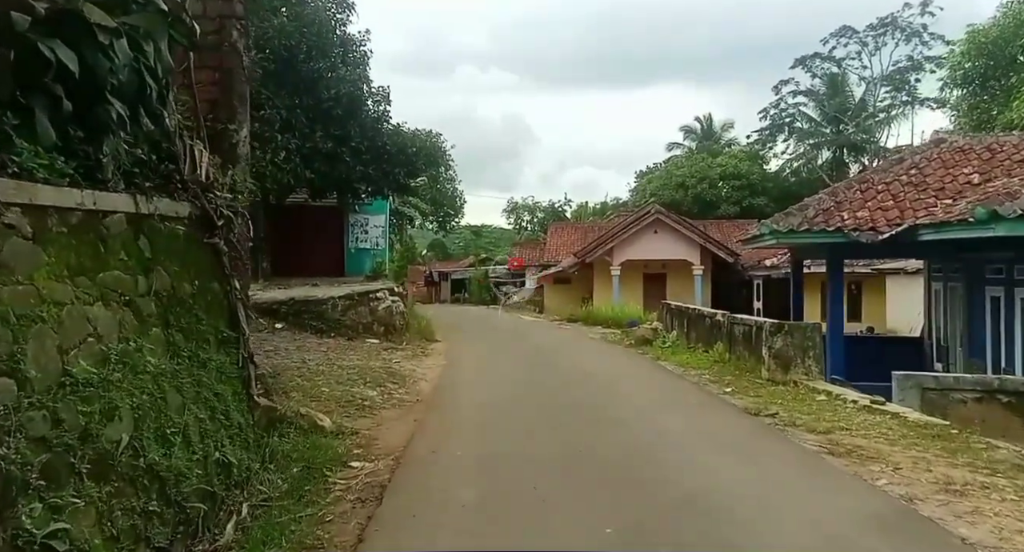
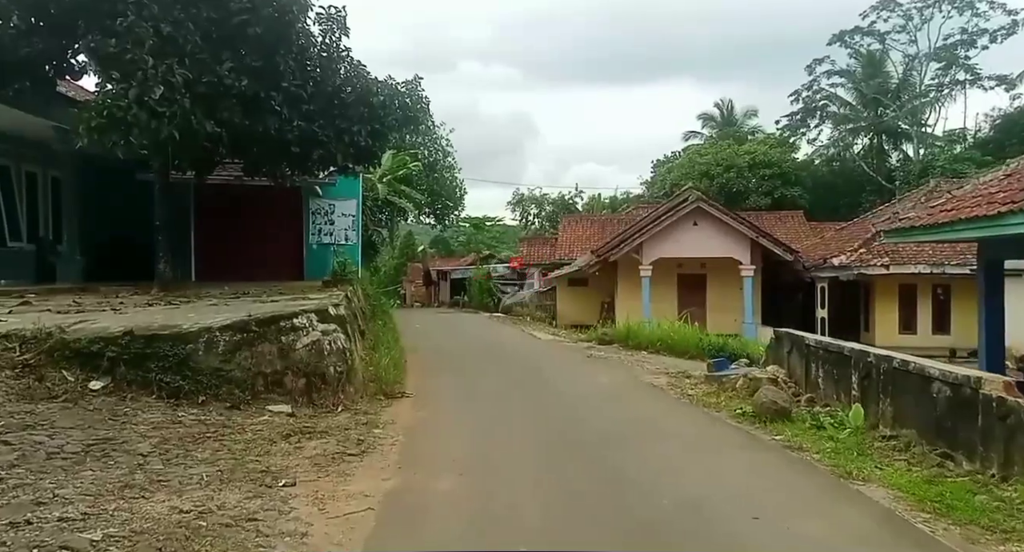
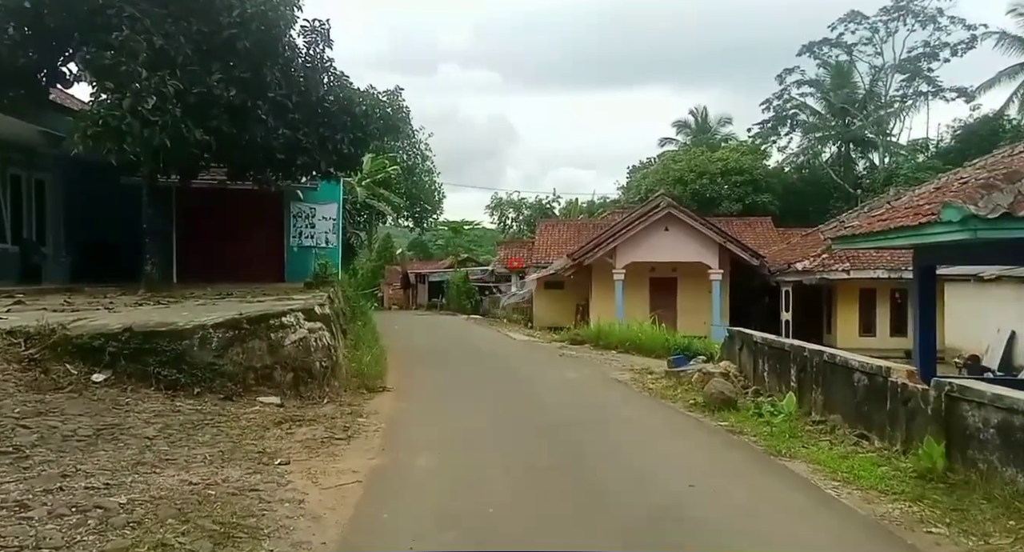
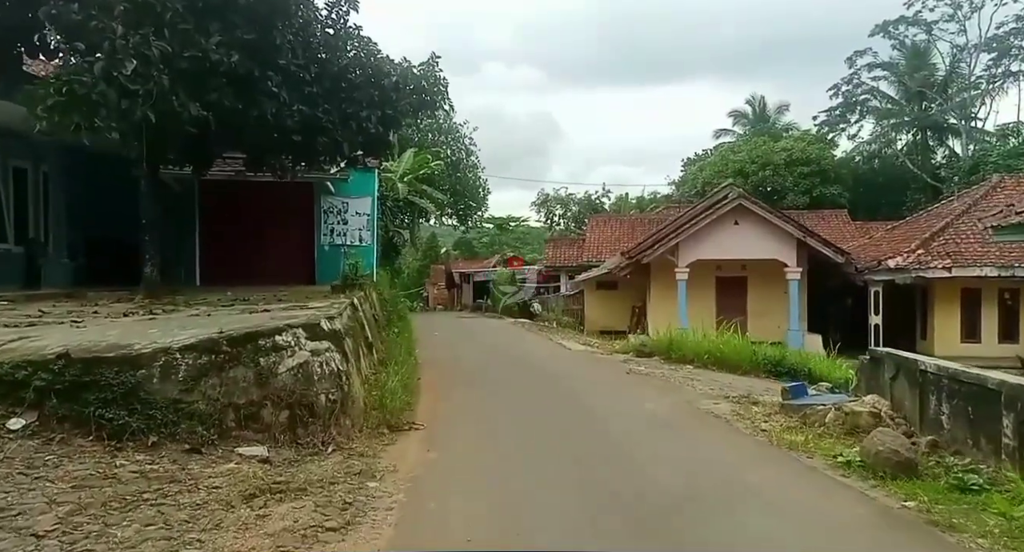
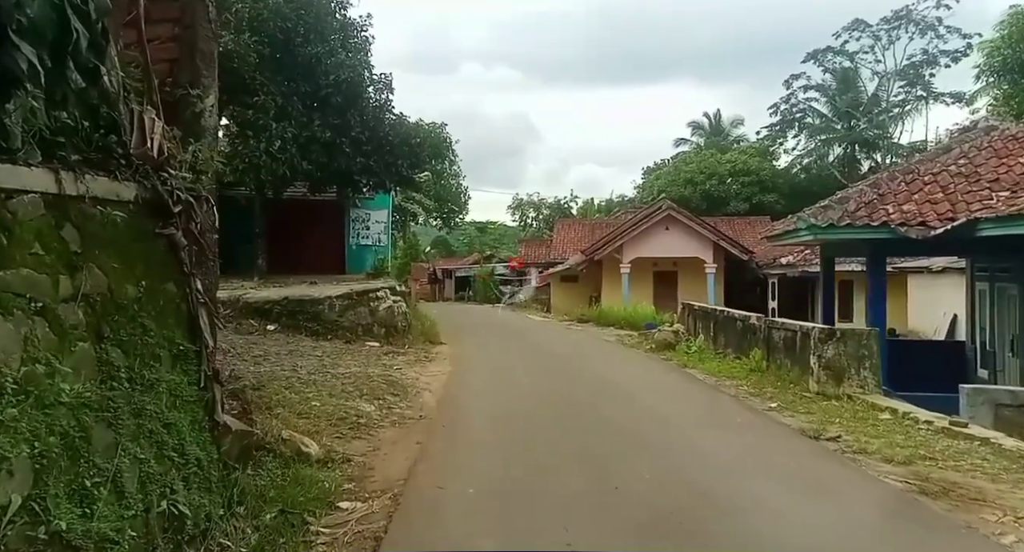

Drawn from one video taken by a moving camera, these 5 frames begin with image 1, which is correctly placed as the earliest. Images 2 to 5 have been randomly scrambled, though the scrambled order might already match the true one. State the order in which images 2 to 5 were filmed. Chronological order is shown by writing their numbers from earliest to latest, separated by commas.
5, 3, 2, 4
